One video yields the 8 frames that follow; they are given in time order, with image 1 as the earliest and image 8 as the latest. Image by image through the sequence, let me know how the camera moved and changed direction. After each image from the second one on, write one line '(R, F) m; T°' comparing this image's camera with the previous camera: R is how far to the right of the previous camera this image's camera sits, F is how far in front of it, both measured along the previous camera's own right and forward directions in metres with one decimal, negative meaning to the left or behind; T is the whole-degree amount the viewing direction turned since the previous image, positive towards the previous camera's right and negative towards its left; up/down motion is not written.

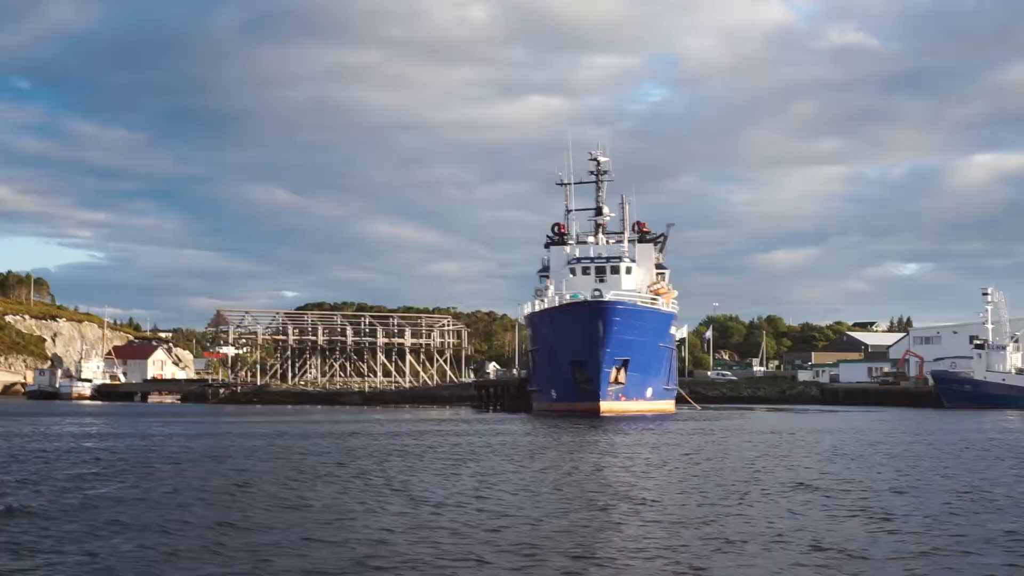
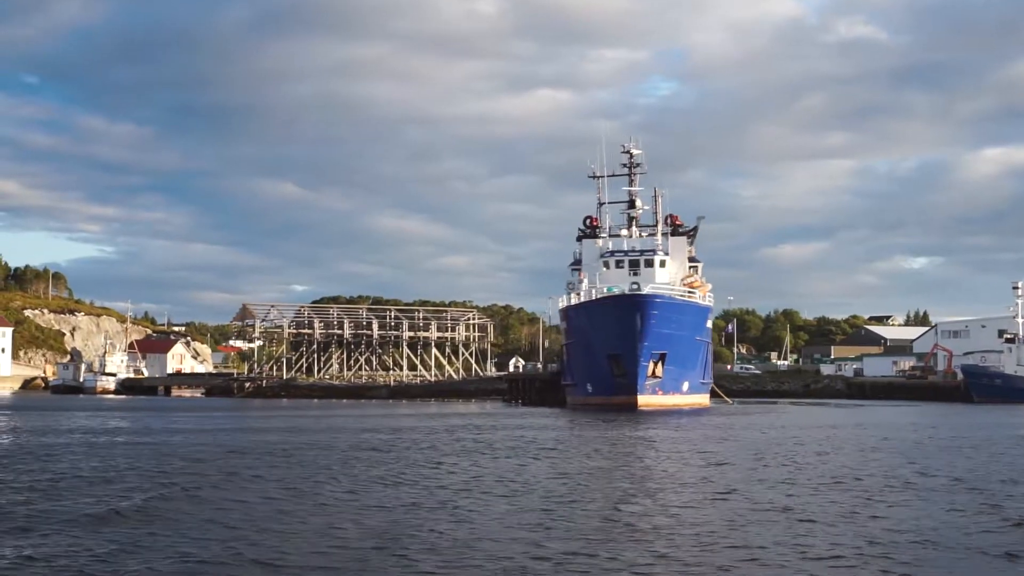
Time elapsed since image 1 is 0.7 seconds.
(-0.9, +0.3) m; 0°
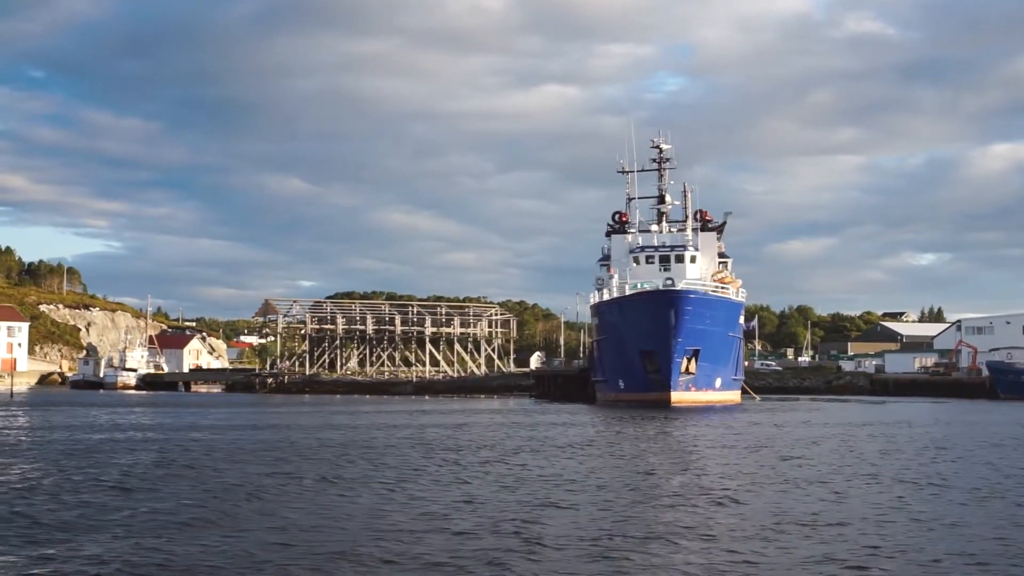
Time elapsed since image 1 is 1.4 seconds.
(-0.9, +0.3) m; 0°
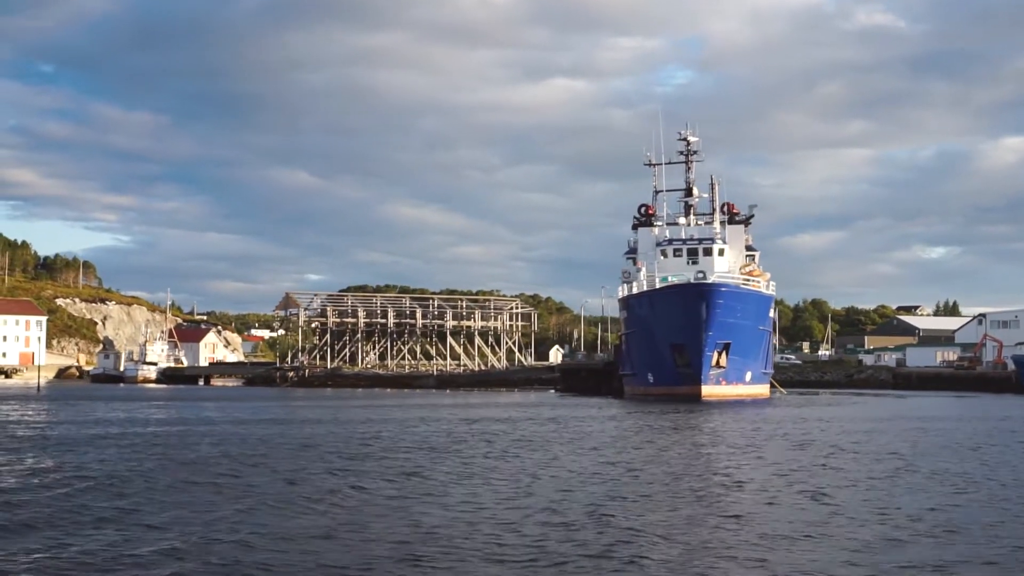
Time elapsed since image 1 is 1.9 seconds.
(-0.7, +0.2) m; 0°
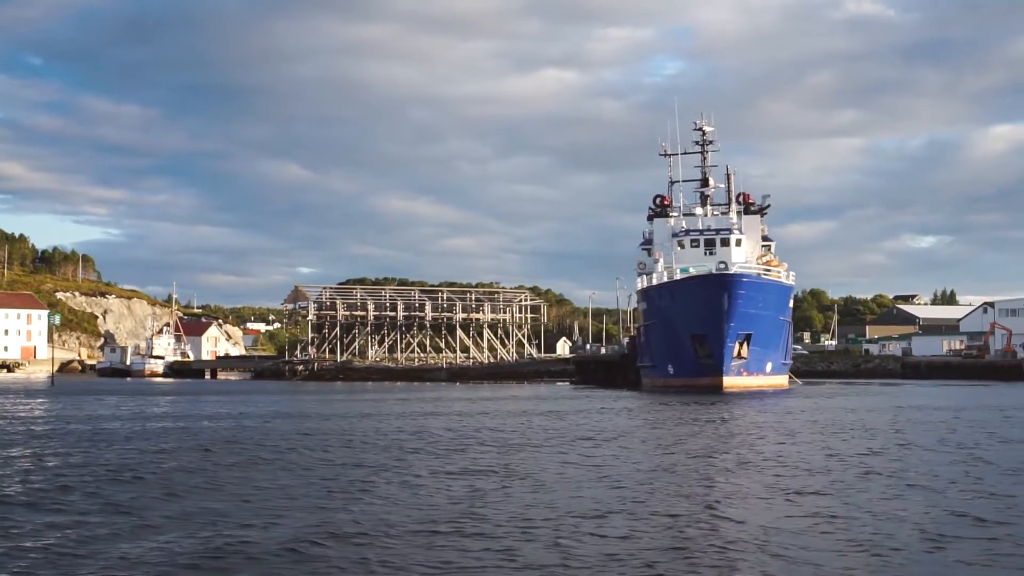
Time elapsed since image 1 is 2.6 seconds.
(-0.9, +0.2) m; +1°
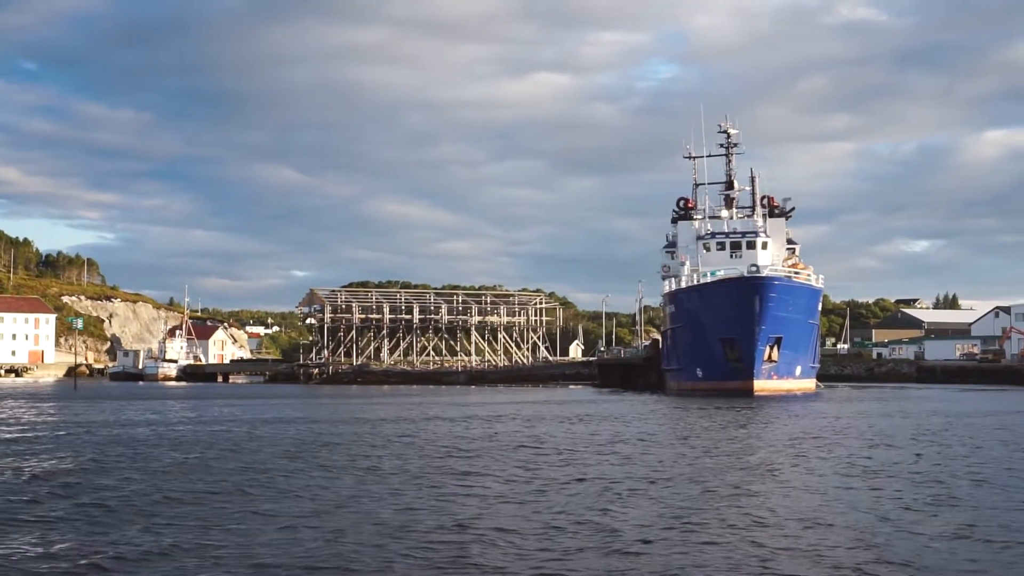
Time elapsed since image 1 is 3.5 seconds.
(-1.1, +0.2) m; 0°
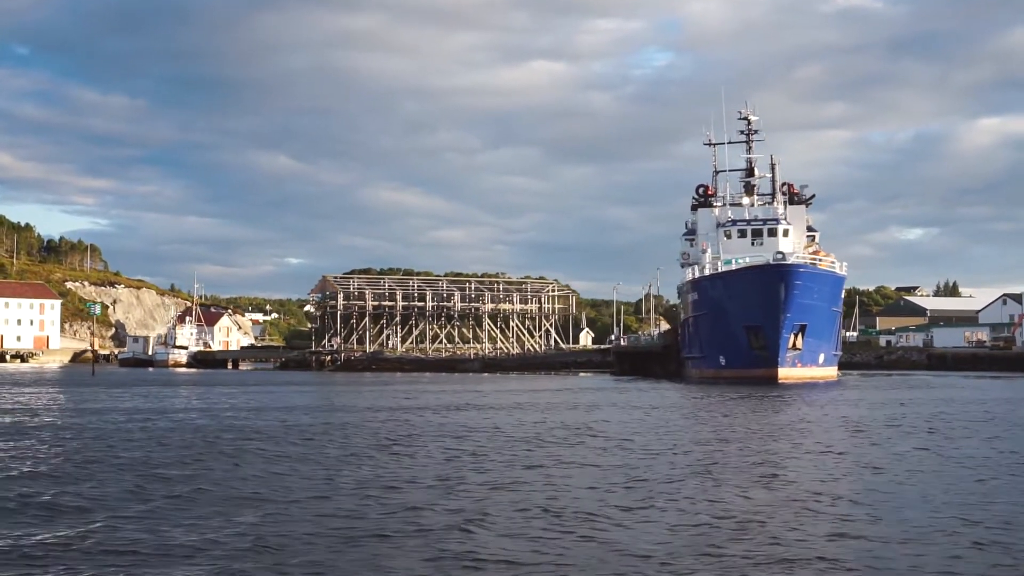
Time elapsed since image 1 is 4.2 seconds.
(-0.9, +0.1) m; 0°
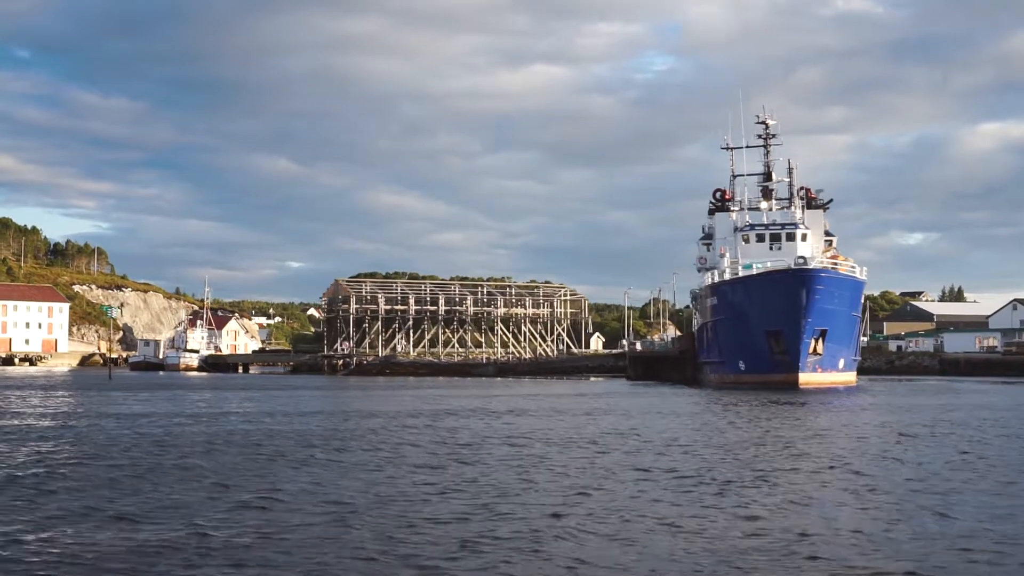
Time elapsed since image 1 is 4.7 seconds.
(-0.6, +0.1) m; 0°
